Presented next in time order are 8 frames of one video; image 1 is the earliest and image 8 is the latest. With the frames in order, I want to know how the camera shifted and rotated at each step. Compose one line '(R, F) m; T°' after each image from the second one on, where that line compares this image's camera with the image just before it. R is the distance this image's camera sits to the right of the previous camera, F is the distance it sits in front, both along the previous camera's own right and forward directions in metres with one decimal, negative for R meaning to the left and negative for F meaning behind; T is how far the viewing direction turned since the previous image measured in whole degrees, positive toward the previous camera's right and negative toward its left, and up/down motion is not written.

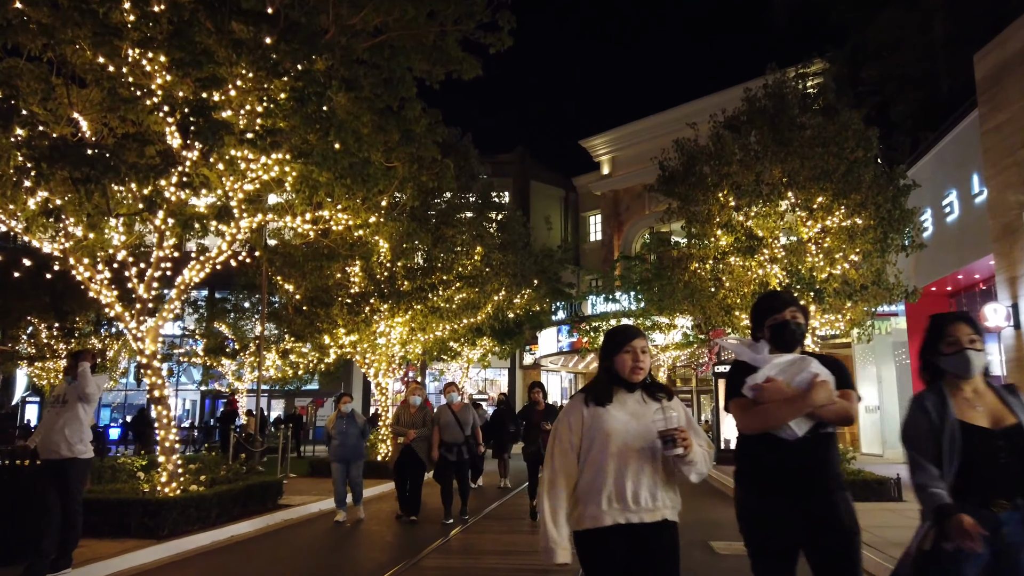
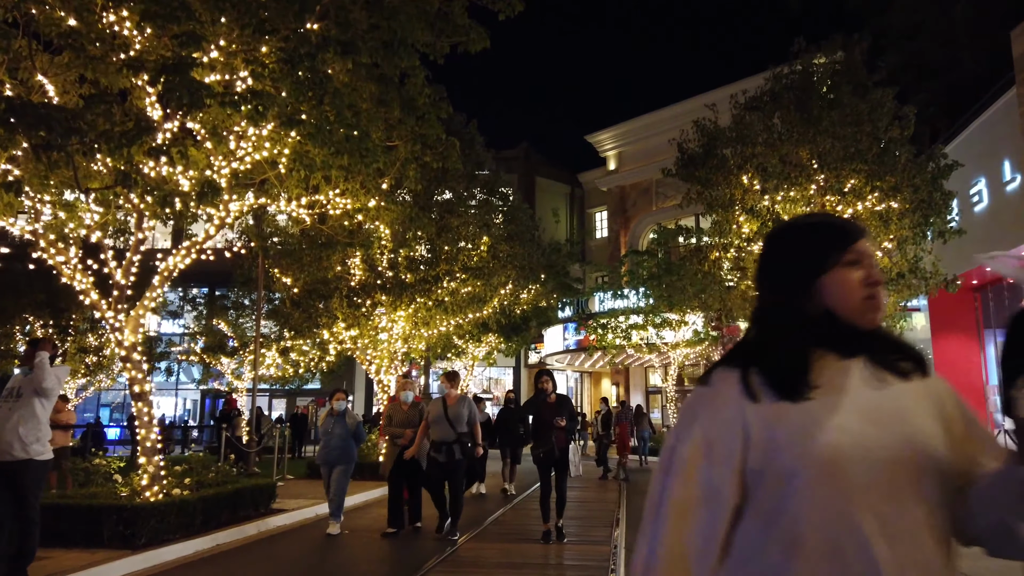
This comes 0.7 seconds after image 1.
(-0.1, +1.0) m; 0°
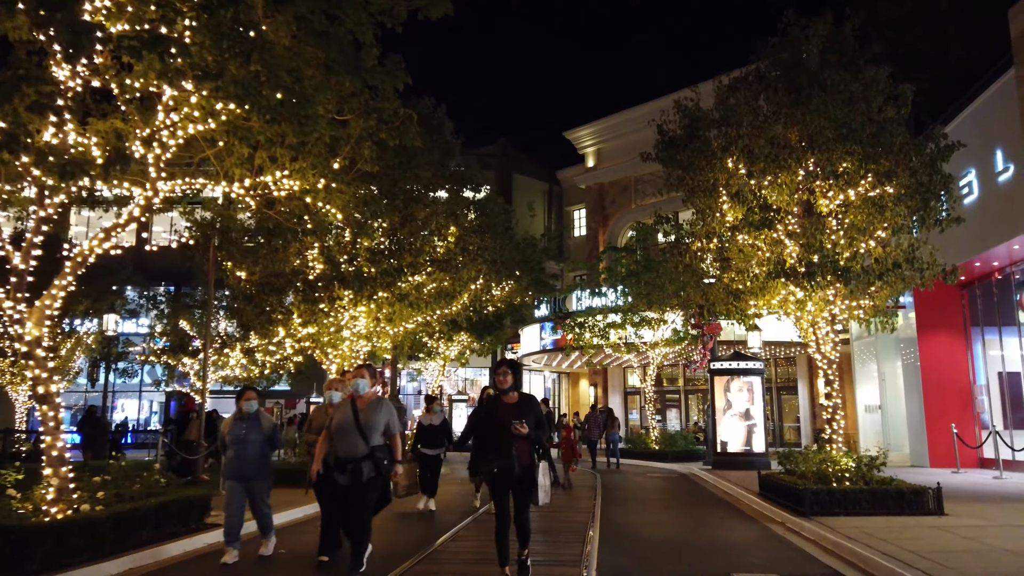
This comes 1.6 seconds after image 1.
(+0.3, +1.2) m; +2°
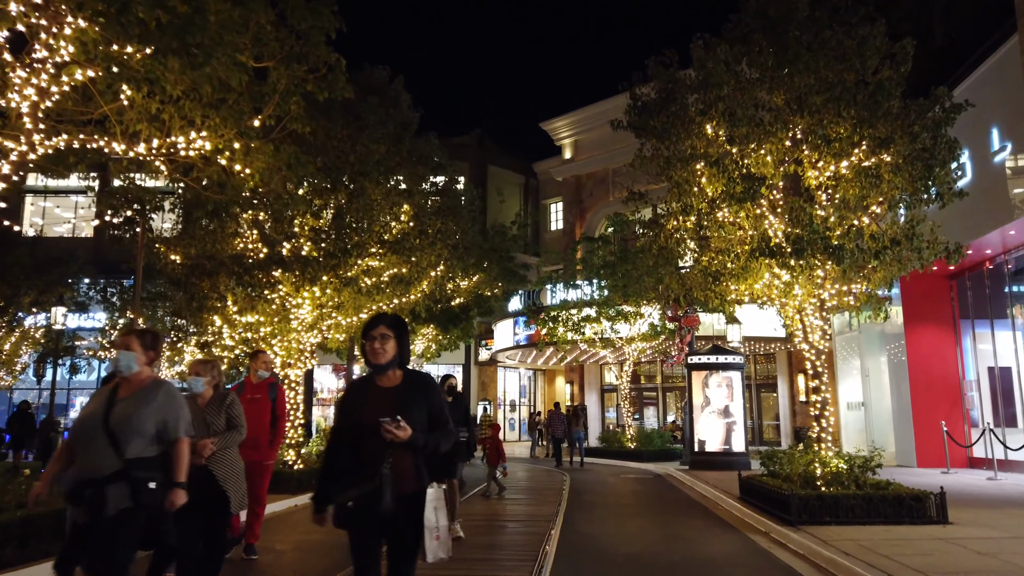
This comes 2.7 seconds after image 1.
(+0.5, +1.6) m; +1°
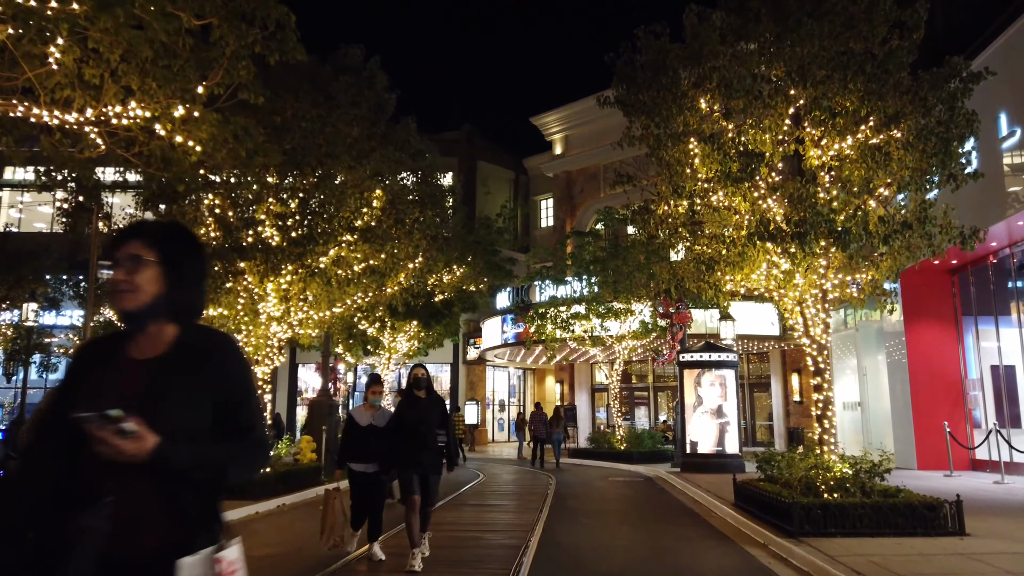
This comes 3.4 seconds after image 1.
(+0.3, +1.0) m; +1°
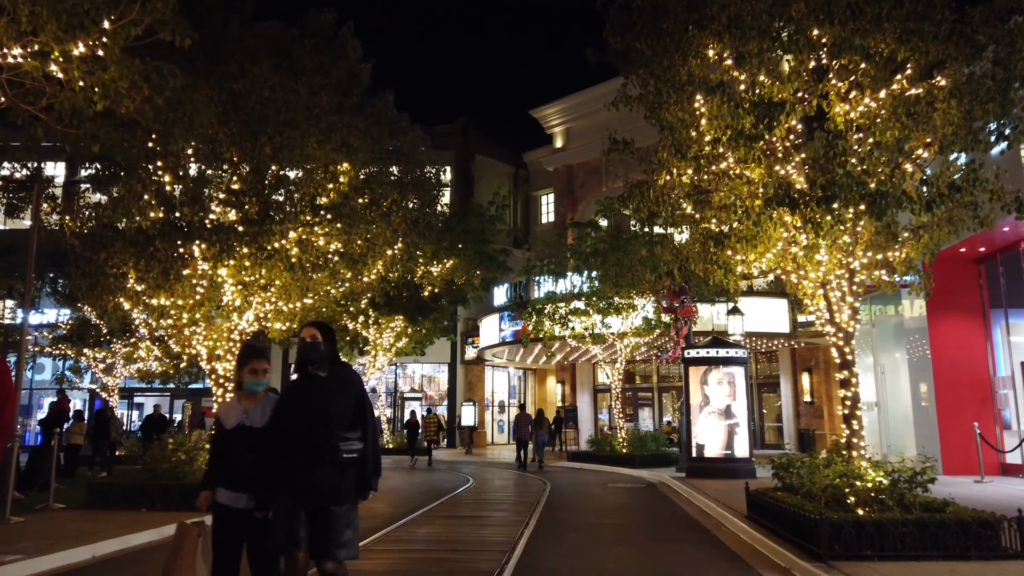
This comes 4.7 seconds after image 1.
(+0.4, +1.6) m; 0°
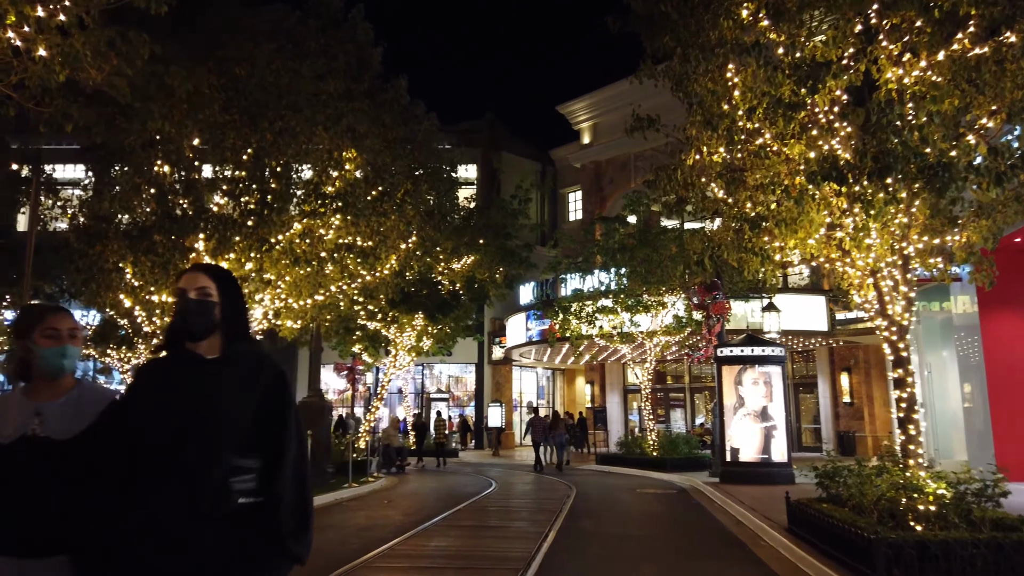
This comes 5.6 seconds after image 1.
(+0.2, +0.9) m; -2°
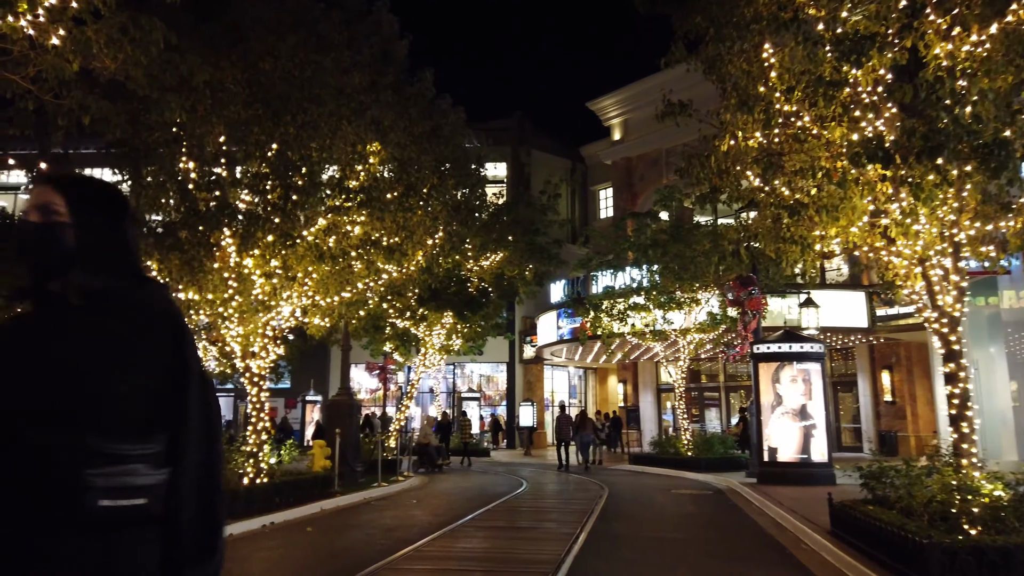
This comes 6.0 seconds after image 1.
(+0.1, +0.3) m; -2°
